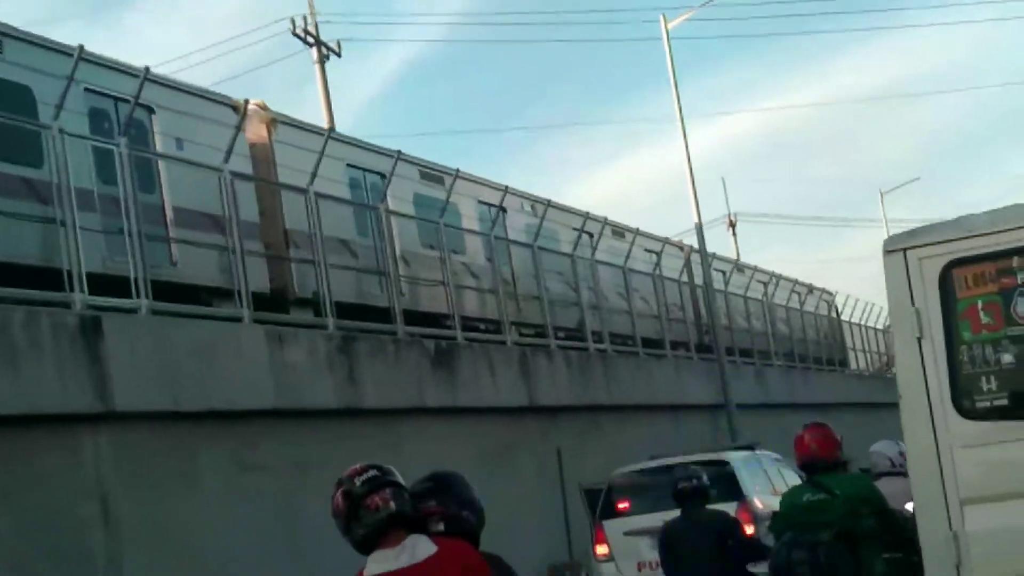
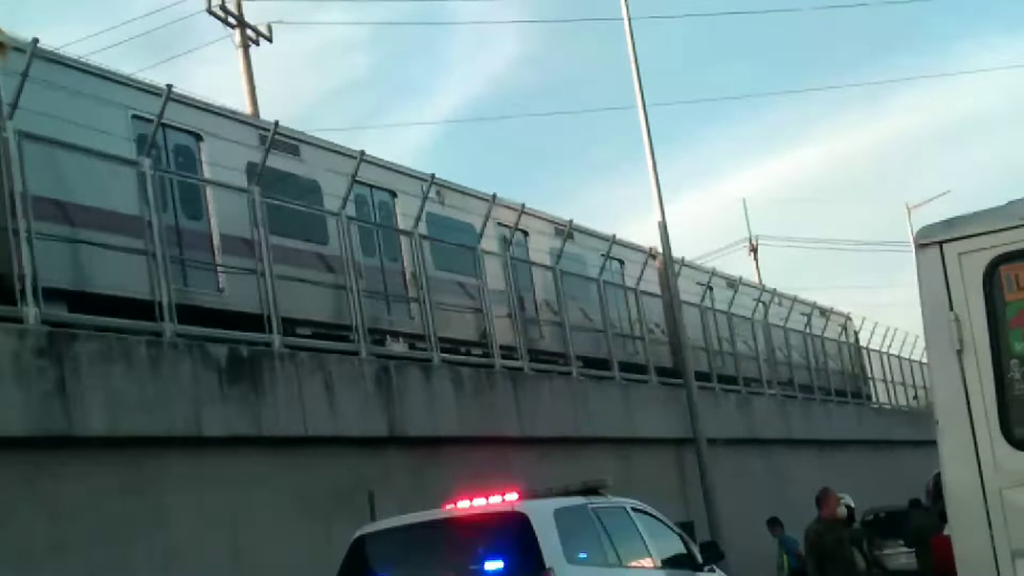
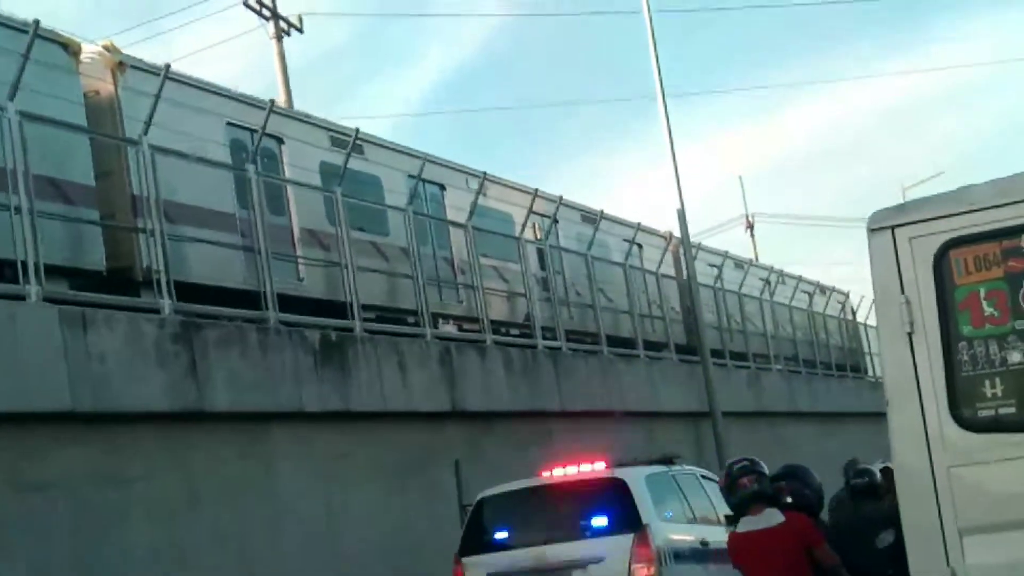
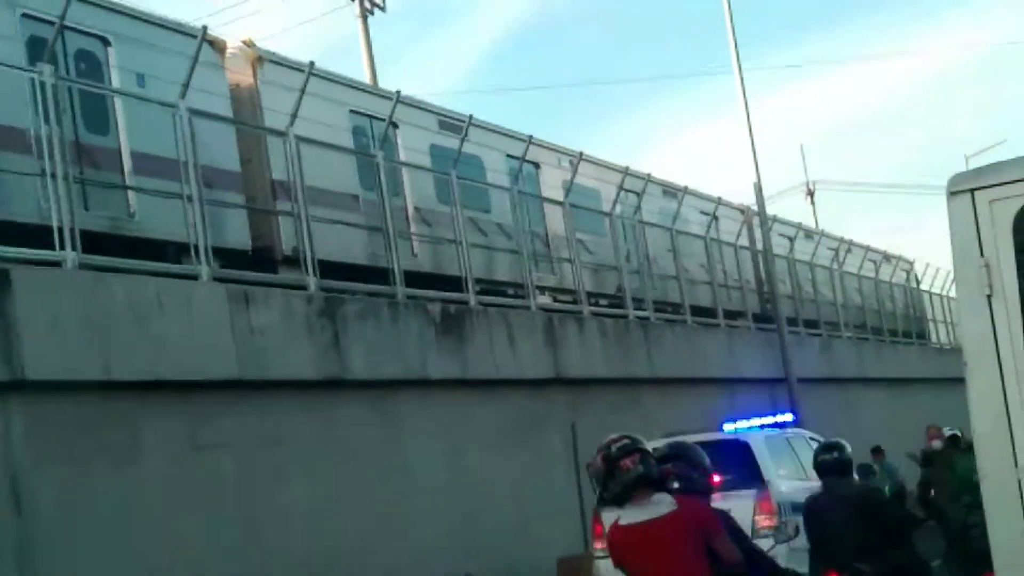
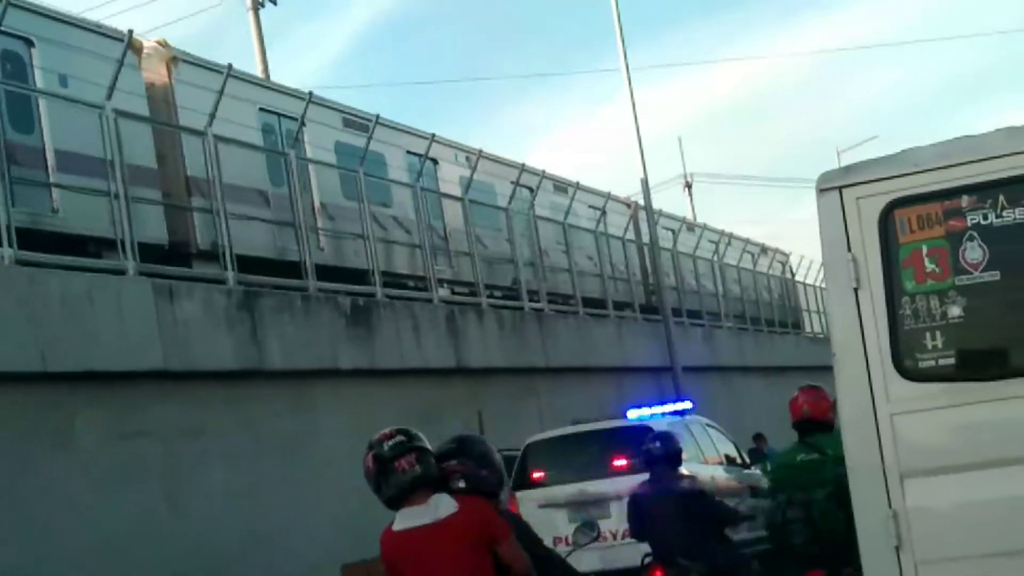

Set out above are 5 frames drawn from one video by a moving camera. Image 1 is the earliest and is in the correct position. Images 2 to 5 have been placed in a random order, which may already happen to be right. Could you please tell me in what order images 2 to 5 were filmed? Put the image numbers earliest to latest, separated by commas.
5, 4, 3, 2
